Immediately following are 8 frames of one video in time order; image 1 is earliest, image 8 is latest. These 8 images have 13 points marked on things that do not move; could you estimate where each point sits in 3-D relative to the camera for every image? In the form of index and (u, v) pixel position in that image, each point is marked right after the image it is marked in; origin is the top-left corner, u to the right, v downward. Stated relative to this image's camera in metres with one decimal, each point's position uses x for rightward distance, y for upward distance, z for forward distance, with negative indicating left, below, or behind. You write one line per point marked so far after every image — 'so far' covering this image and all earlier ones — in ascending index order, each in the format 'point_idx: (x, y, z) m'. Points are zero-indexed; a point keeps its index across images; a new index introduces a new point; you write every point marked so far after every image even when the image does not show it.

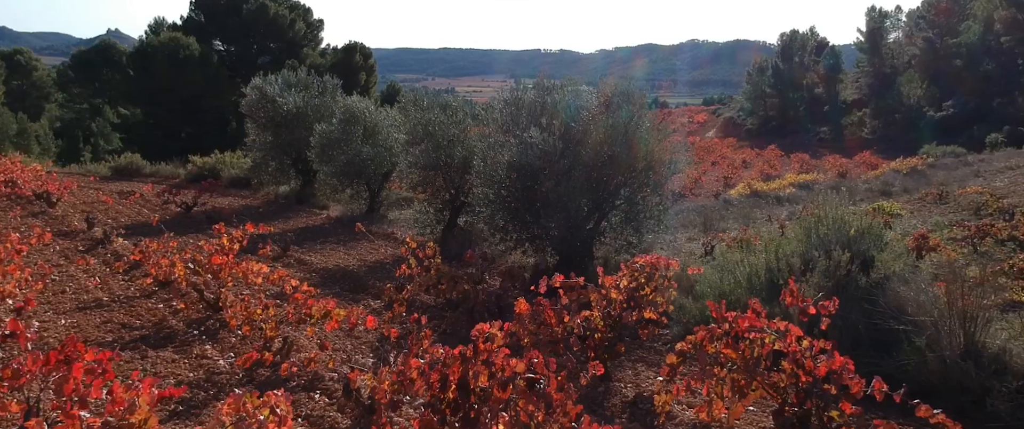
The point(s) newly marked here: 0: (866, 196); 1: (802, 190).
0: (+7.3, +0.4, +15.5) m
1: (+6.2, +0.5, +16.2) m
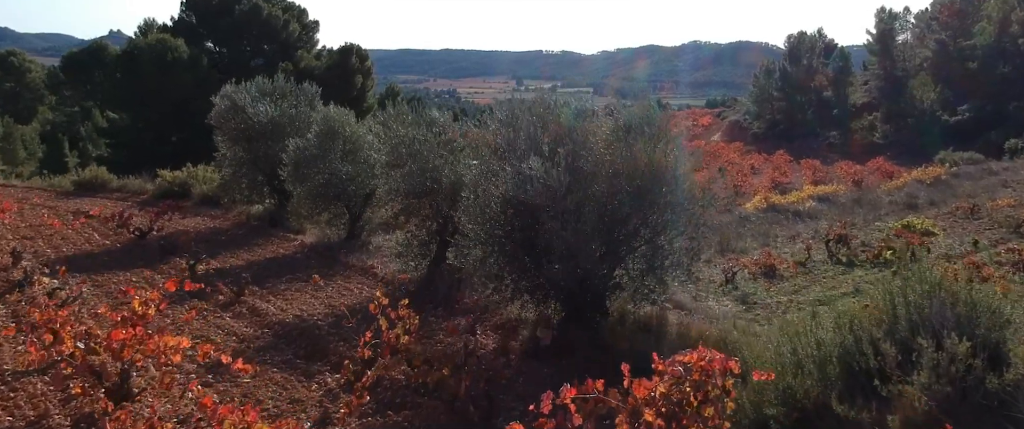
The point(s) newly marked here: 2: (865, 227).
0: (+7.3, +0.1, +14.4) m
1: (+6.1, +0.2, +15.2) m
2: (+6.0, -0.2, +12.9) m
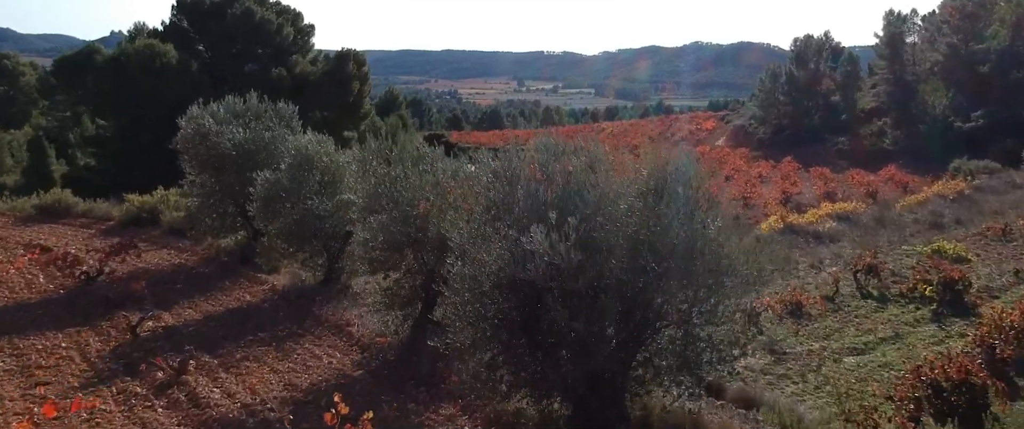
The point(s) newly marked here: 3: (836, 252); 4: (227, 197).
0: (+7.3, -0.3, +13.5) m
1: (+6.1, -0.1, +14.2) m
2: (+6.0, -0.6, +12.0) m
3: (+5.1, -0.6, +12.0) m
4: (-3.8, +0.2, +9.9) m
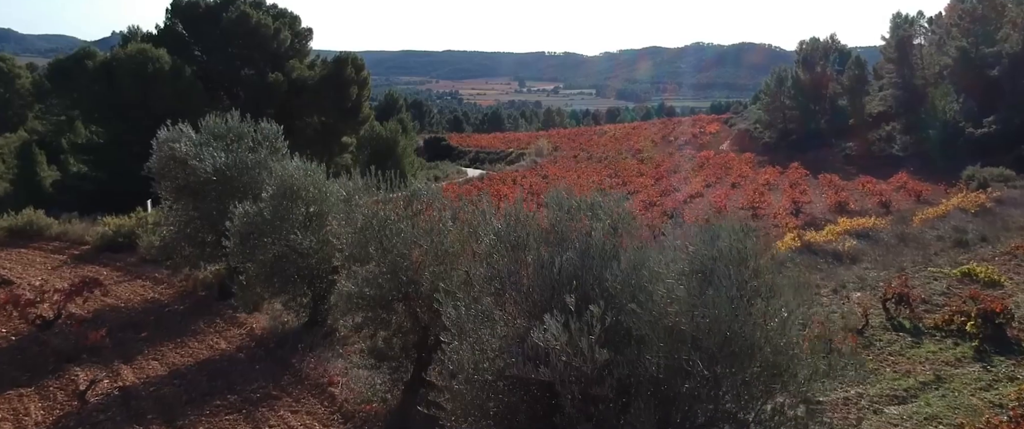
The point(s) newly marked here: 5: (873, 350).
0: (+7.3, -0.6, +12.8) m
1: (+6.2, -0.4, +13.5) m
2: (+6.0, -0.9, +11.3) m
3: (+5.2, -0.9, +11.3) m
4: (-3.8, -0.1, +9.2) m
5: (+3.8, -1.4, +7.9) m
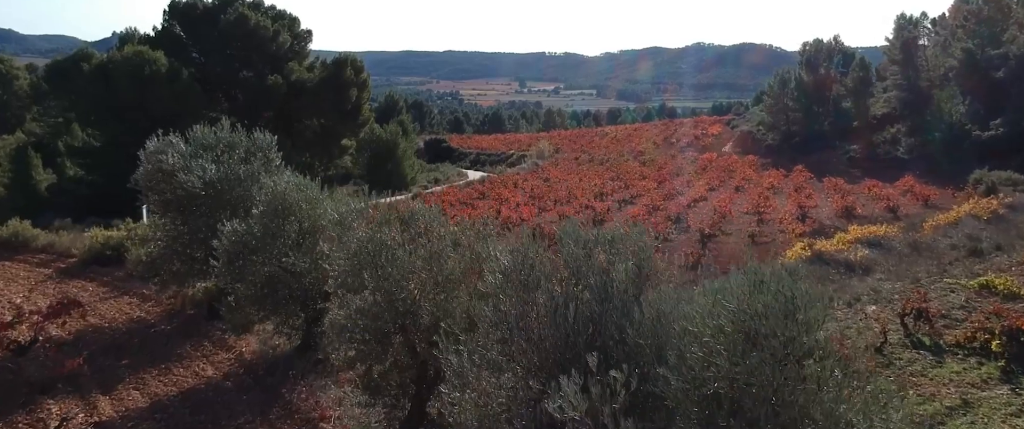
0: (+7.3, -0.7, +12.5) m
1: (+6.2, -0.6, +13.2) m
2: (+6.1, -1.0, +10.9) m
3: (+5.2, -1.0, +10.9) m
4: (-3.7, -0.2, +8.9) m
5: (+3.8, -1.6, +7.6) m
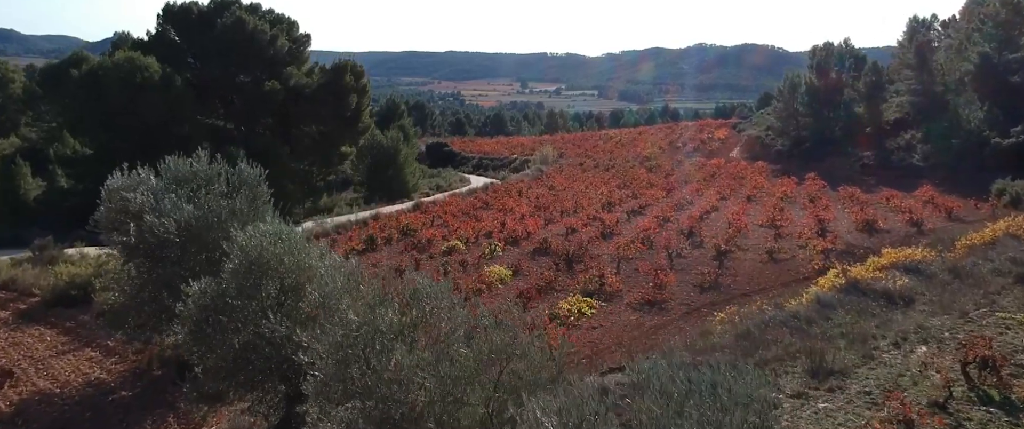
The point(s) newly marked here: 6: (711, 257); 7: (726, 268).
0: (+7.5, -1.1, +11.5) m
1: (+6.4, -1.0, +12.2) m
2: (+6.2, -1.4, +9.9) m
3: (+5.4, -1.4, +9.9) m
4: (-3.6, -0.6, +7.9) m
5: (+4.0, -1.9, +6.6) m
6: (+5.1, -1.1, +19.3) m
7: (+5.1, -1.3, +18.0) m
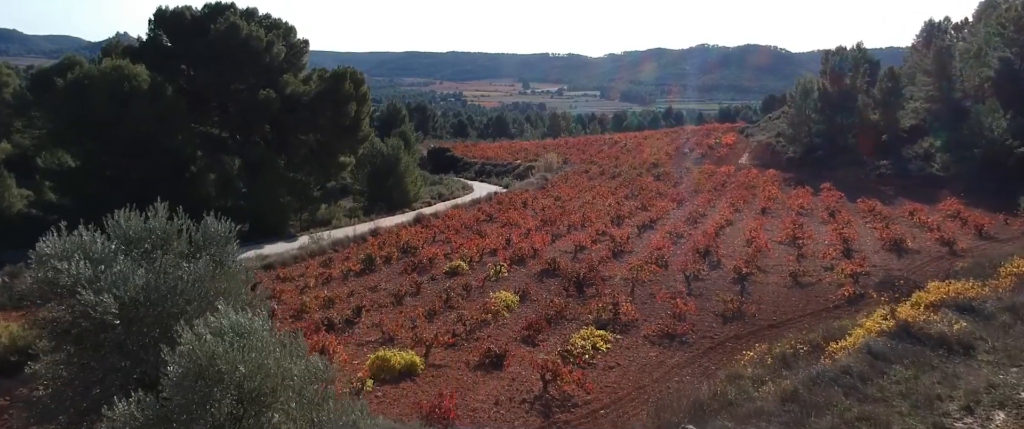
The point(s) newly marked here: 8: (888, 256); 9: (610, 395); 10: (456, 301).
0: (+7.6, -1.6, +10.3) m
1: (+6.5, -1.4, +11.0) m
2: (+6.3, -1.9, +8.7) m
3: (+5.5, -1.9, +8.7) m
4: (-3.5, -1.1, +6.8) m
5: (+4.1, -2.4, +5.4) m
6: (+5.2, -1.6, +18.1) m
7: (+5.3, -1.8, +16.8) m
8: (+9.6, -1.0, +19.1) m
9: (+1.4, -2.7, +11.2) m
10: (-1.2, -1.9, +16.5) m
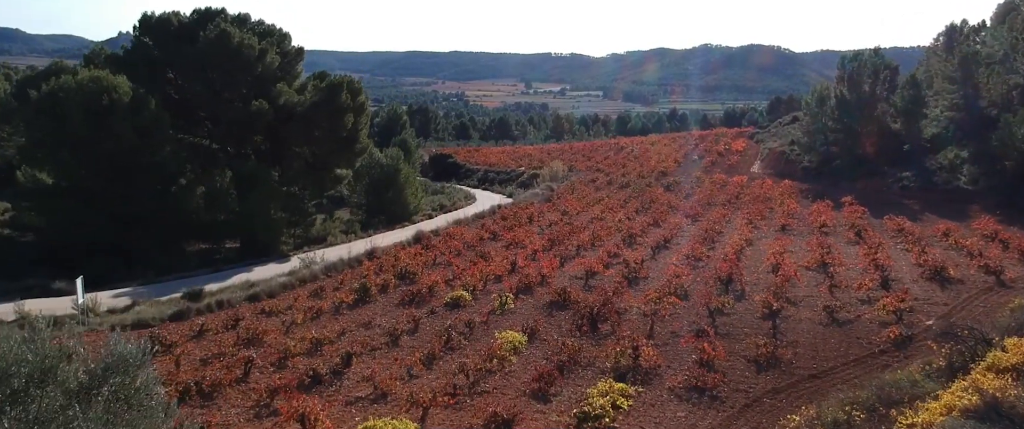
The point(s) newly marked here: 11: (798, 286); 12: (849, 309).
0: (+7.8, -2.2, +8.6) m
1: (+6.7, -2.1, +9.4) m
2: (+6.5, -2.5, +7.1) m
3: (+5.7, -2.5, +7.1) m
4: (-3.3, -1.7, +5.1) m
5: (+4.2, -3.1, +3.8) m
6: (+5.4, -2.2, +16.4) m
7: (+5.4, -2.4, +15.2) m
8: (+9.7, -1.7, +17.5) m
9: (+1.6, -3.3, +9.6) m
10: (-1.1, -2.5, +14.8) m
11: (+7.0, -1.8, +18.5) m
12: (+7.3, -2.1, +16.4) m
